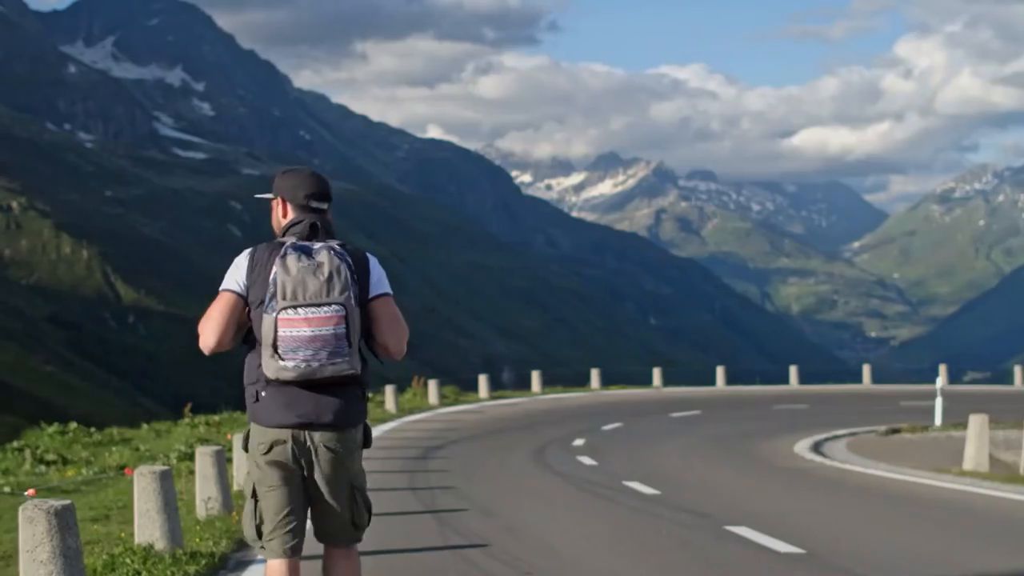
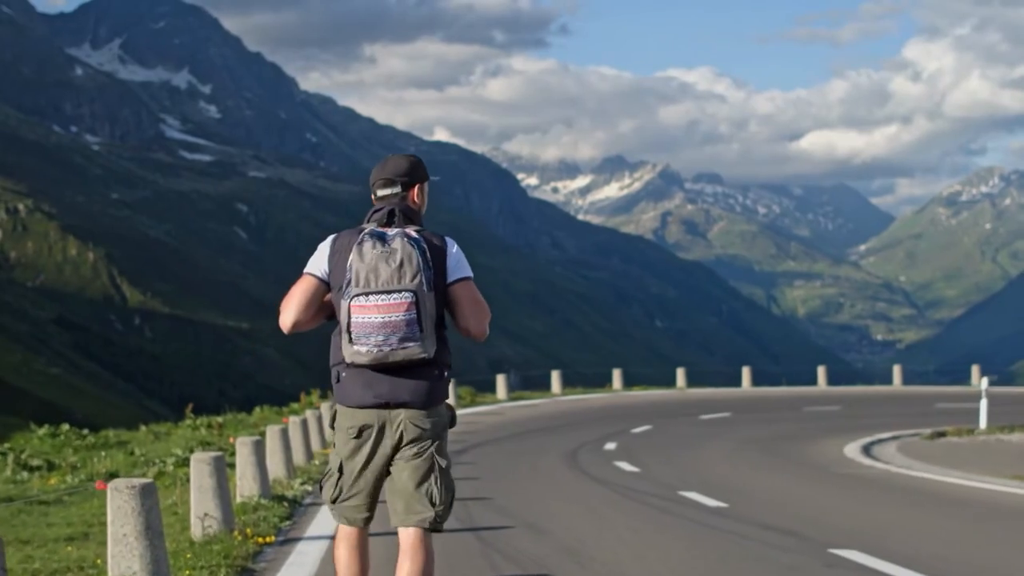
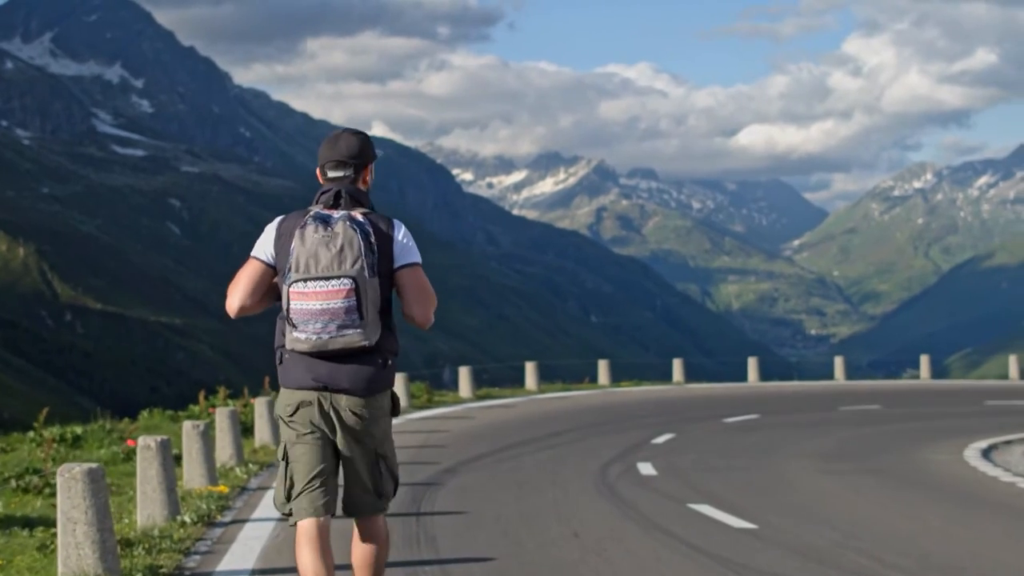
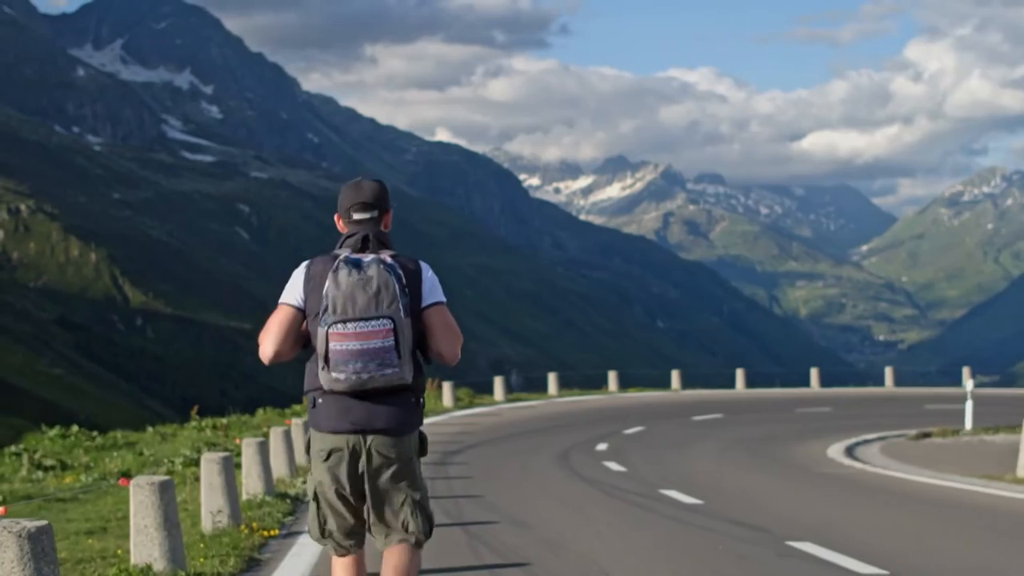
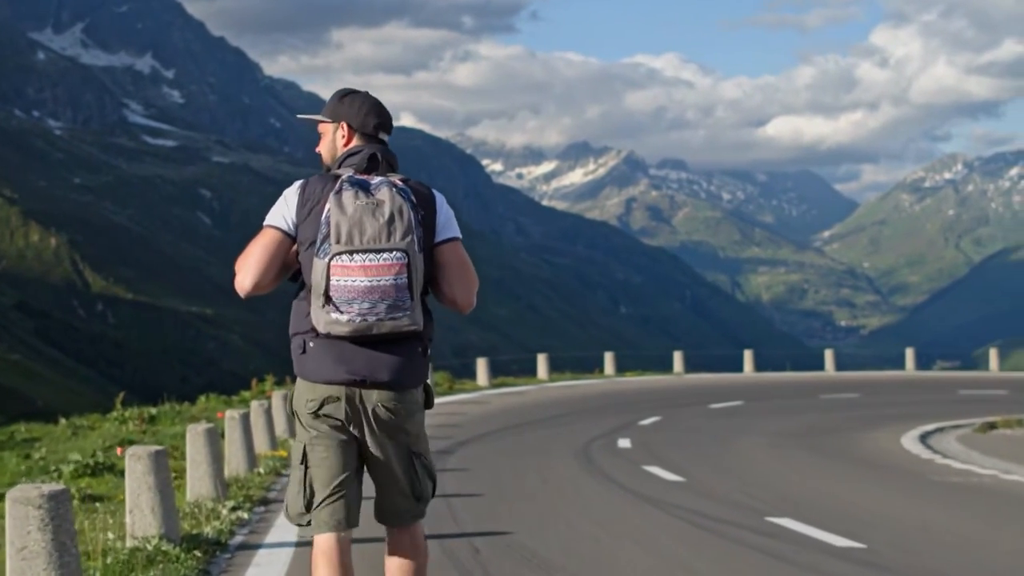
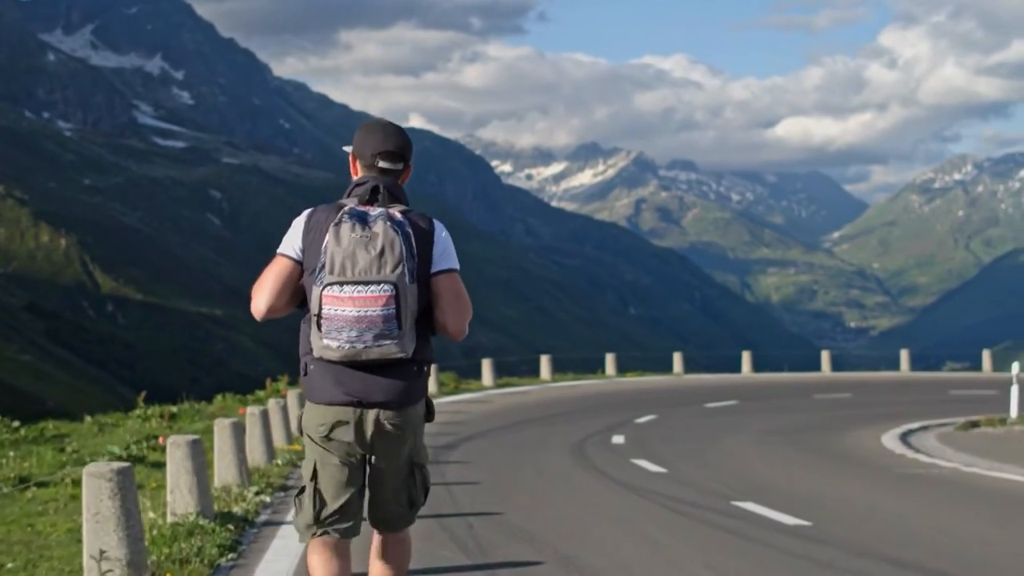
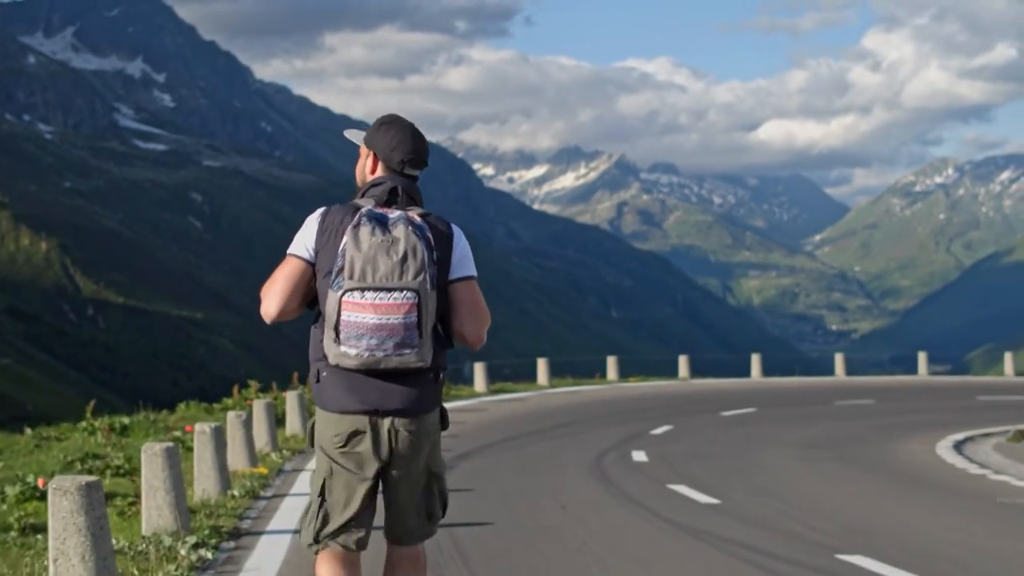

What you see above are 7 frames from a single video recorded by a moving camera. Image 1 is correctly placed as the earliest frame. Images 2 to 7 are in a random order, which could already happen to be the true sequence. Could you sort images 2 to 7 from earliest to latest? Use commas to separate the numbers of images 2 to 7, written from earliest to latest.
4, 2, 6, 5, 7, 3
